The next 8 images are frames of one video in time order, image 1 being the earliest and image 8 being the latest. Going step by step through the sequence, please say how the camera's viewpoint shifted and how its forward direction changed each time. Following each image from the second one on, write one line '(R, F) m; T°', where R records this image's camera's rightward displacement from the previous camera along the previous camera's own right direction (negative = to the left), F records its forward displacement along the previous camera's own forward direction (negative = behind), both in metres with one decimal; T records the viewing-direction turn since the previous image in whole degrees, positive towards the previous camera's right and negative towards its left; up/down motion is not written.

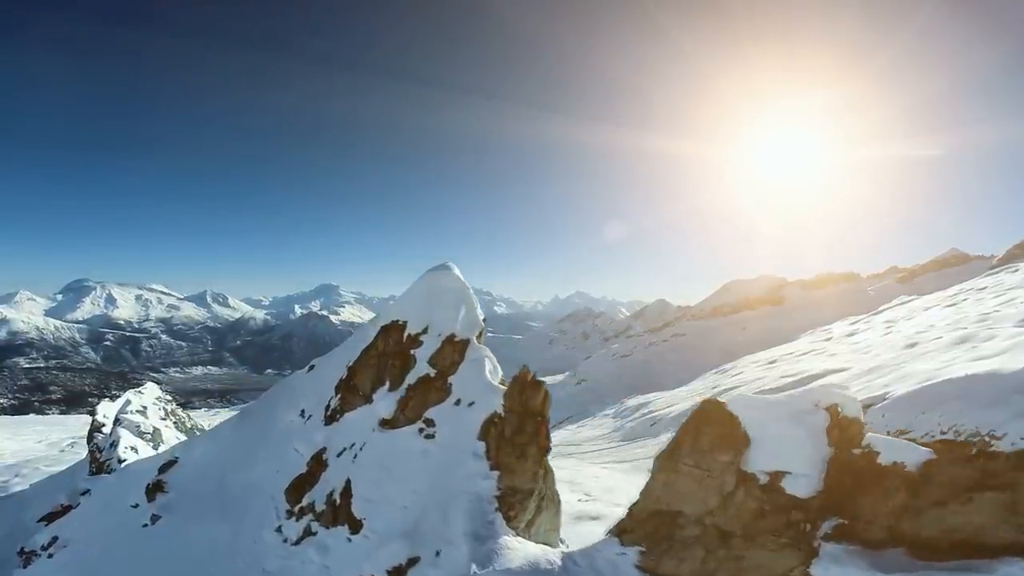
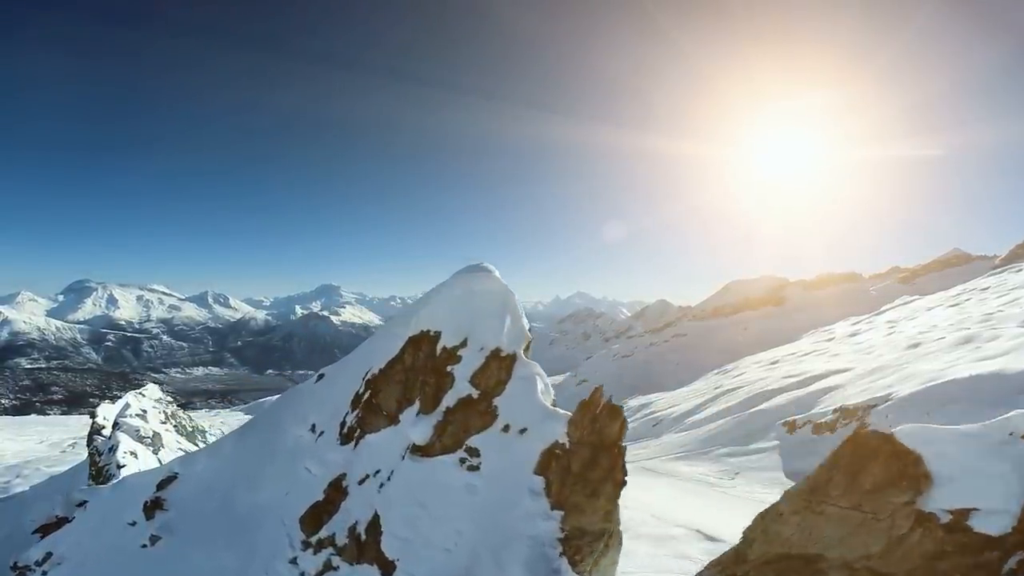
(-0.5, +0.7) m; 0°
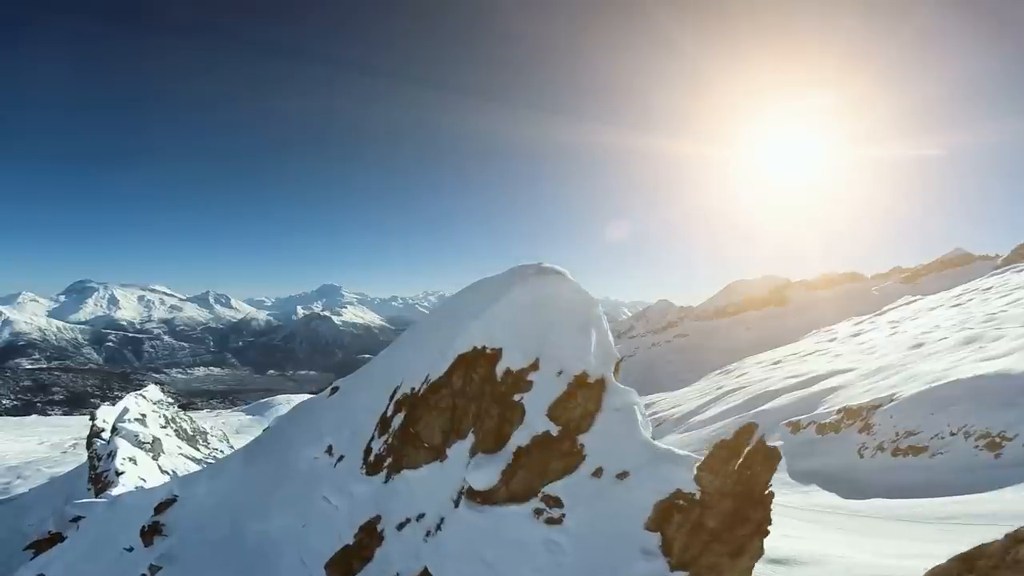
(-0.5, +0.9) m; 0°
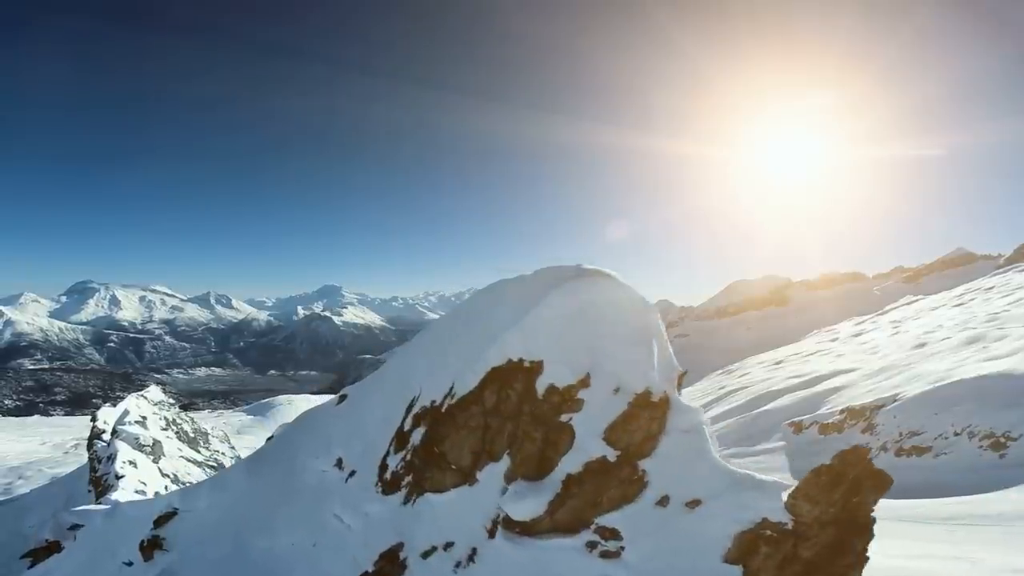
(-0.3, +0.5) m; 0°
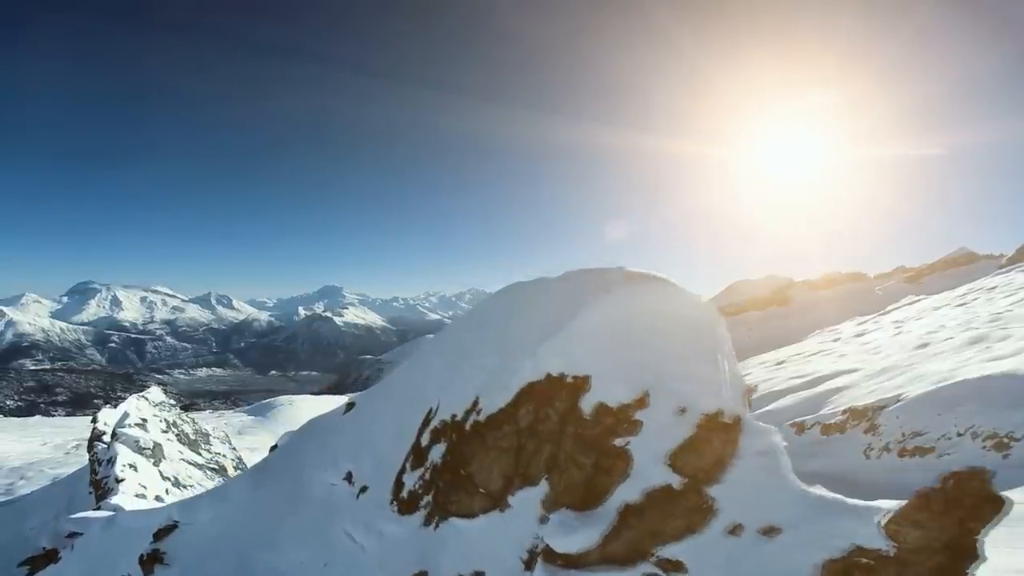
(-0.2, +0.4) m; 0°
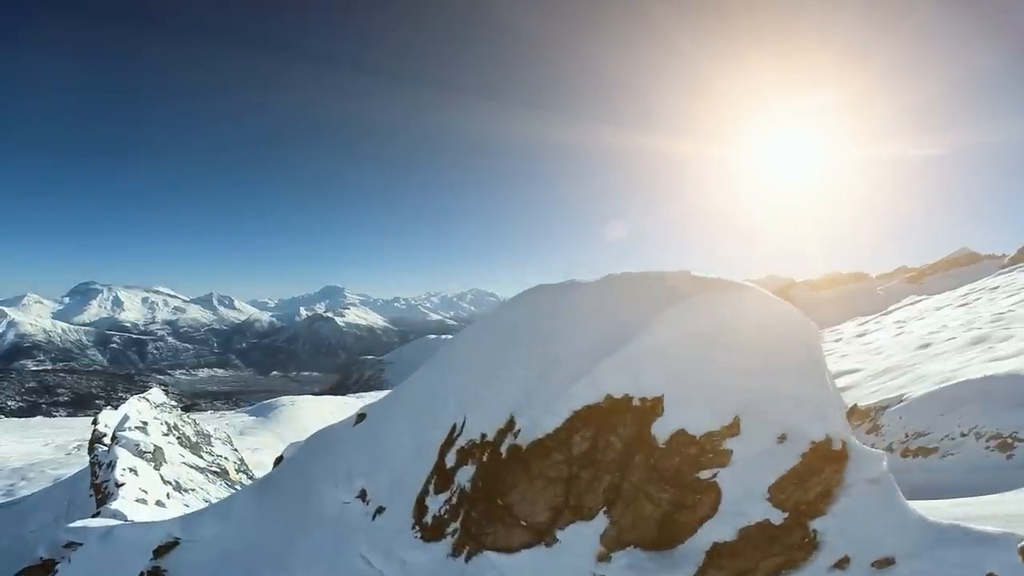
(-0.2, +0.4) m; 0°
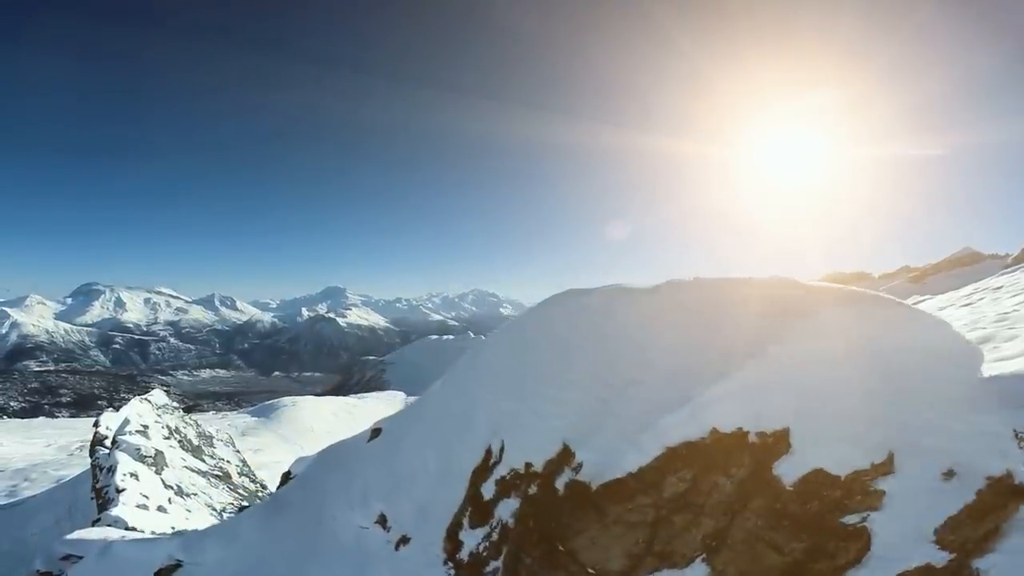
(-0.3, +0.5) m; 0°
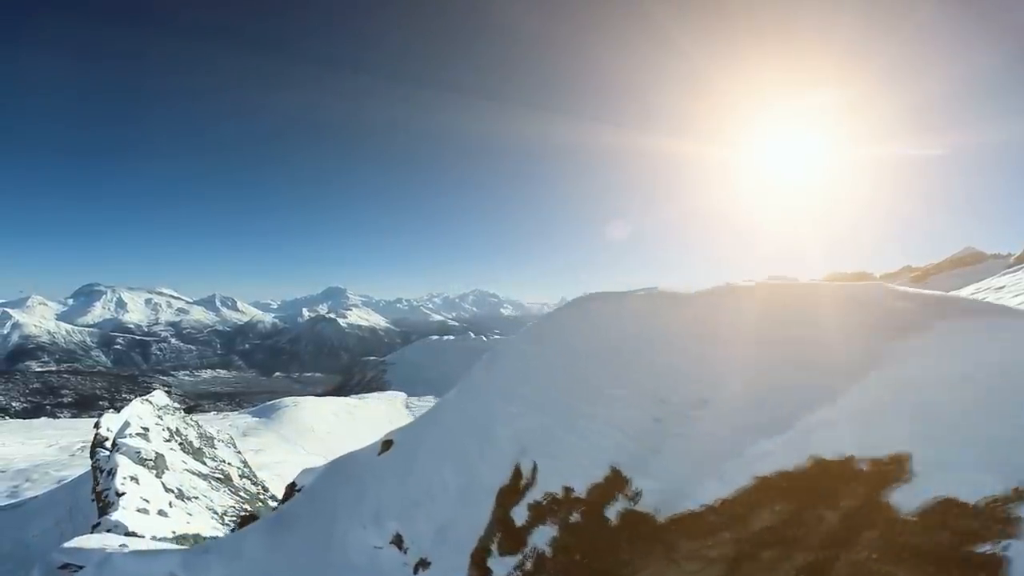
(-0.2, +0.4) m; 0°
